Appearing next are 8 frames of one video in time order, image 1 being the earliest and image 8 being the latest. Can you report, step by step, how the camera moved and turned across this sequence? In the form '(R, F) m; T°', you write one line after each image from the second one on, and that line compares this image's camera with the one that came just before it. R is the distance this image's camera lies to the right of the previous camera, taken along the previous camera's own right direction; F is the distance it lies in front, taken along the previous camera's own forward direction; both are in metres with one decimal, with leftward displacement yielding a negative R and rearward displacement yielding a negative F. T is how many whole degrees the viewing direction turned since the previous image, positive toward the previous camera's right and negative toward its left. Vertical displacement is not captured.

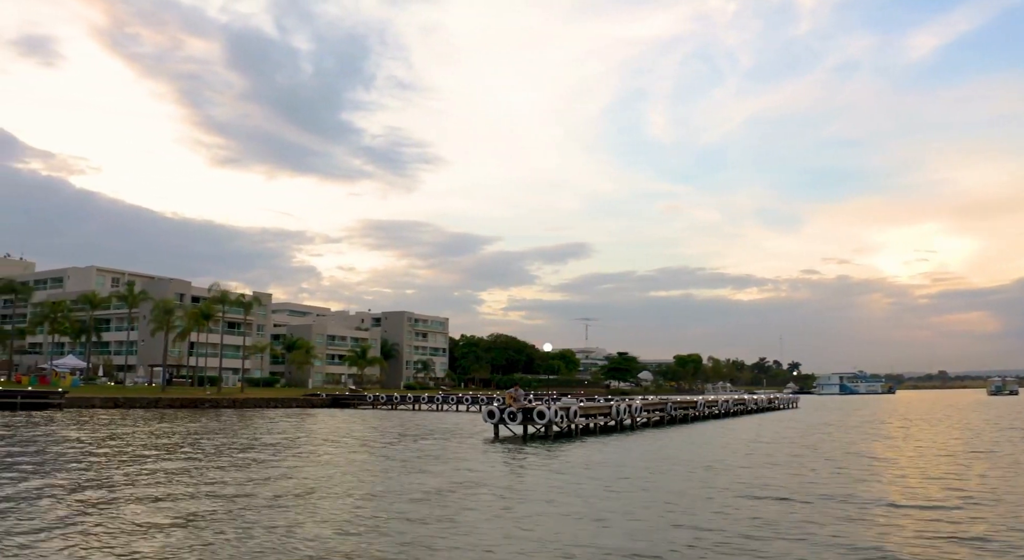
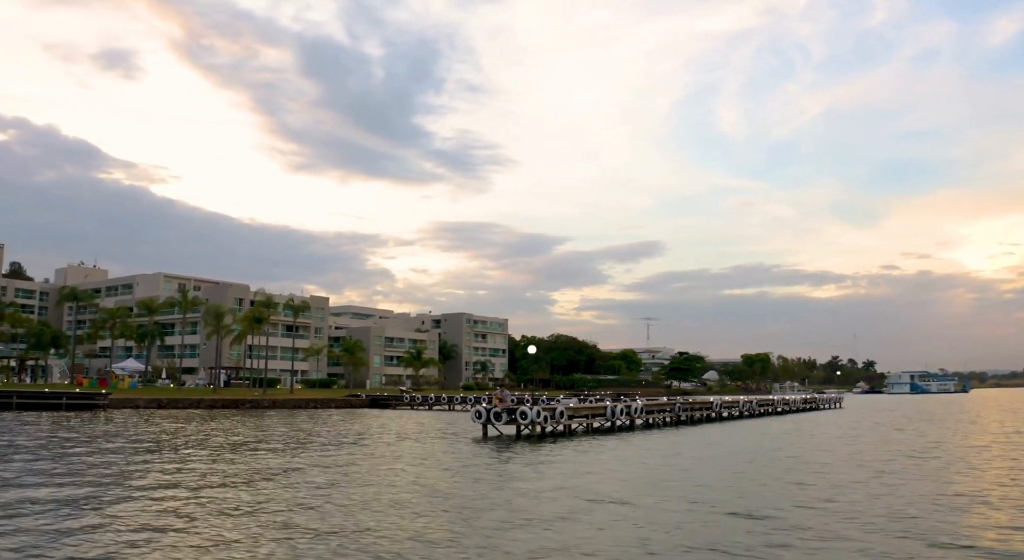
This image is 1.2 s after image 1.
(+2.6, +0.1) m; -4°
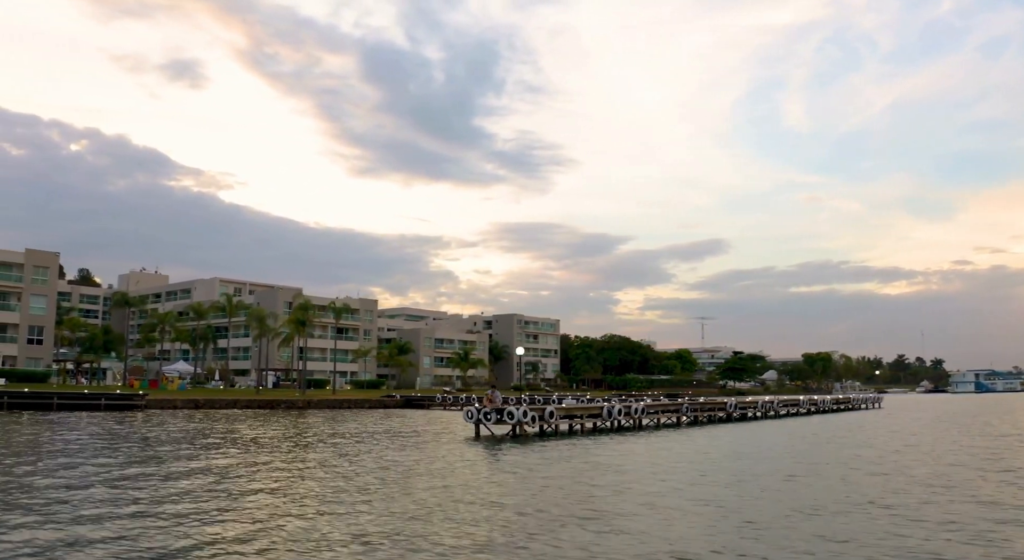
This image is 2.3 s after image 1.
(+2.2, 0.0) m; -4°
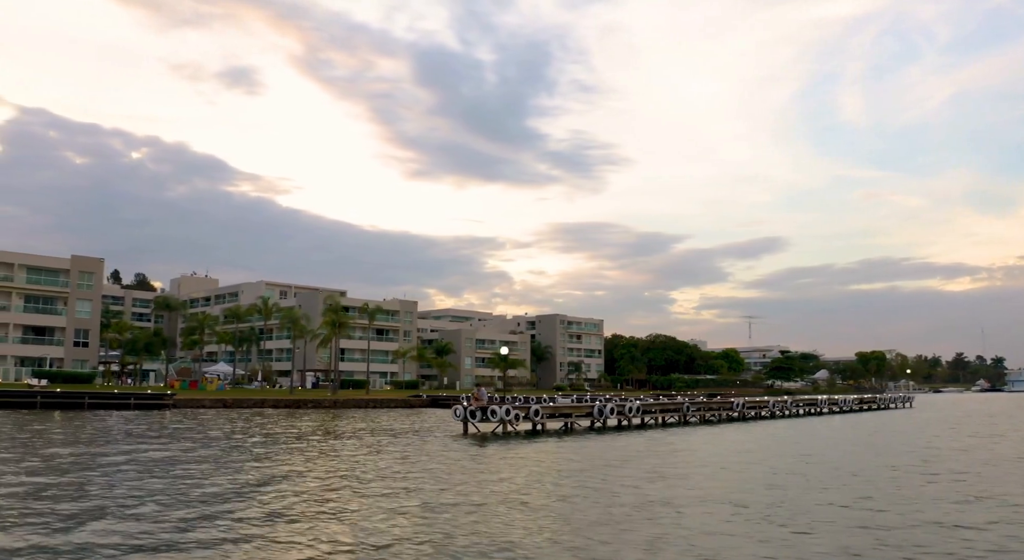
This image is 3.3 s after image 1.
(+2.1, -0.4) m; -3°
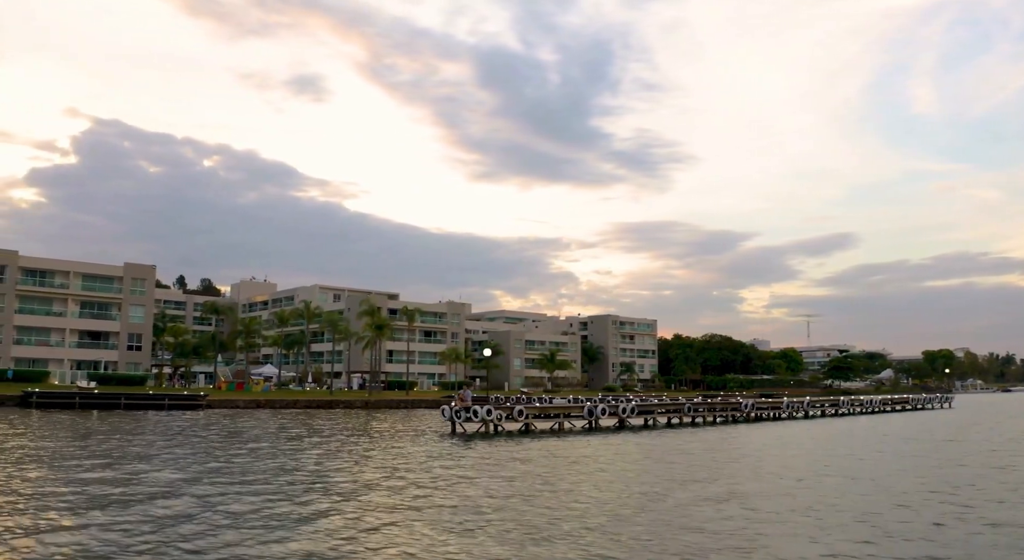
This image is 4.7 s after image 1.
(+2.5, -0.5) m; -4°
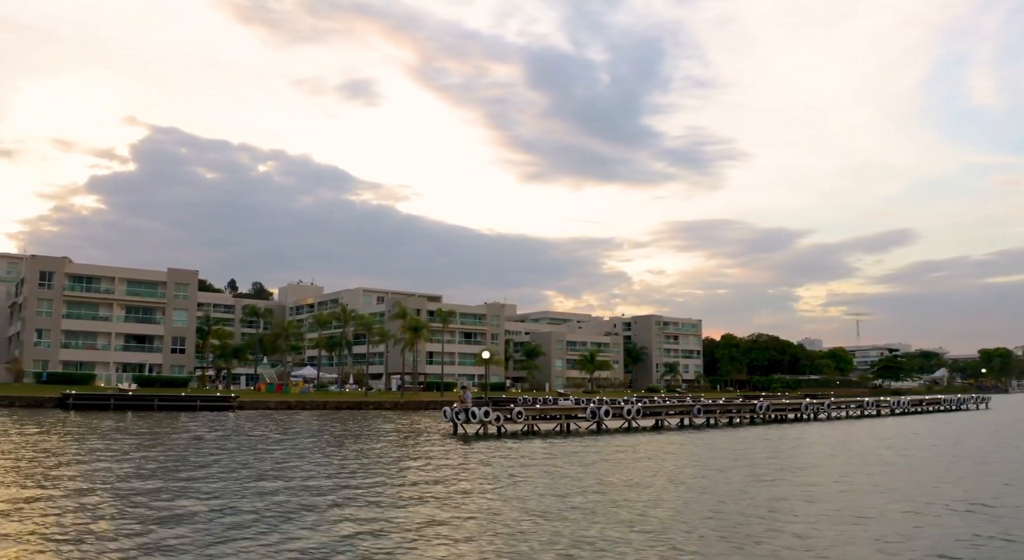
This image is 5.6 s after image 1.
(+1.7, -0.5) m; -3°
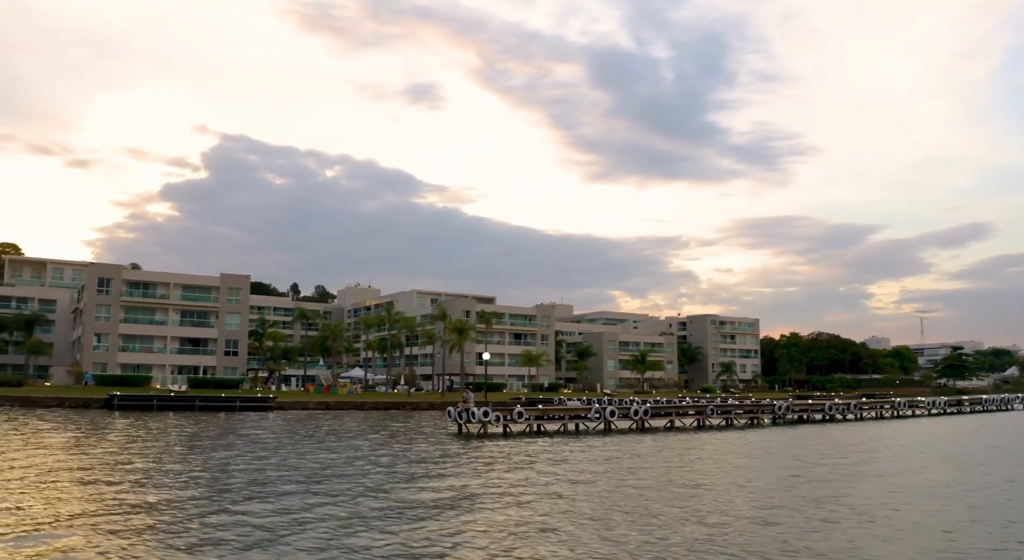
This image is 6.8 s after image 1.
(+2.1, -0.8) m; -4°
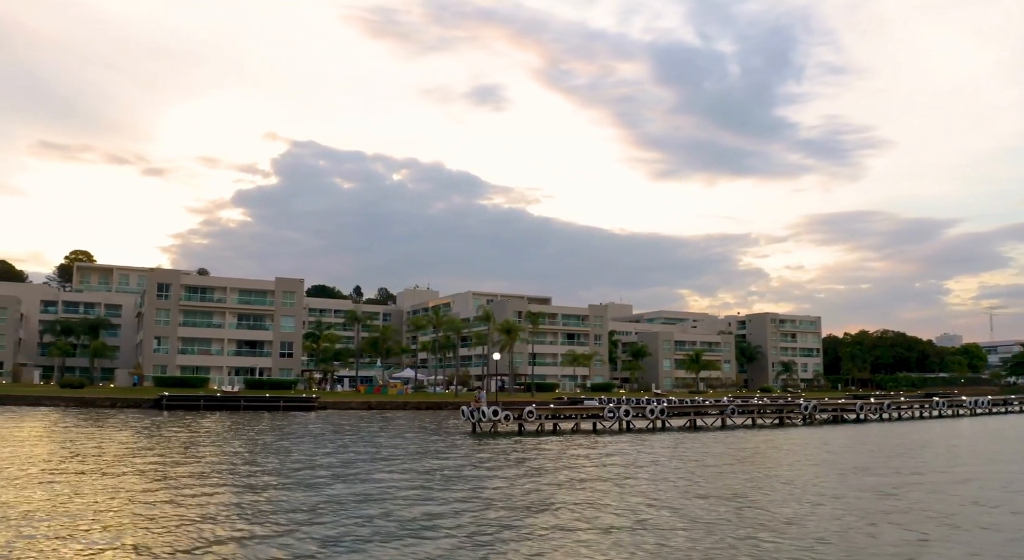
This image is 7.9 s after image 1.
(+1.9, -0.9) m; -4°
